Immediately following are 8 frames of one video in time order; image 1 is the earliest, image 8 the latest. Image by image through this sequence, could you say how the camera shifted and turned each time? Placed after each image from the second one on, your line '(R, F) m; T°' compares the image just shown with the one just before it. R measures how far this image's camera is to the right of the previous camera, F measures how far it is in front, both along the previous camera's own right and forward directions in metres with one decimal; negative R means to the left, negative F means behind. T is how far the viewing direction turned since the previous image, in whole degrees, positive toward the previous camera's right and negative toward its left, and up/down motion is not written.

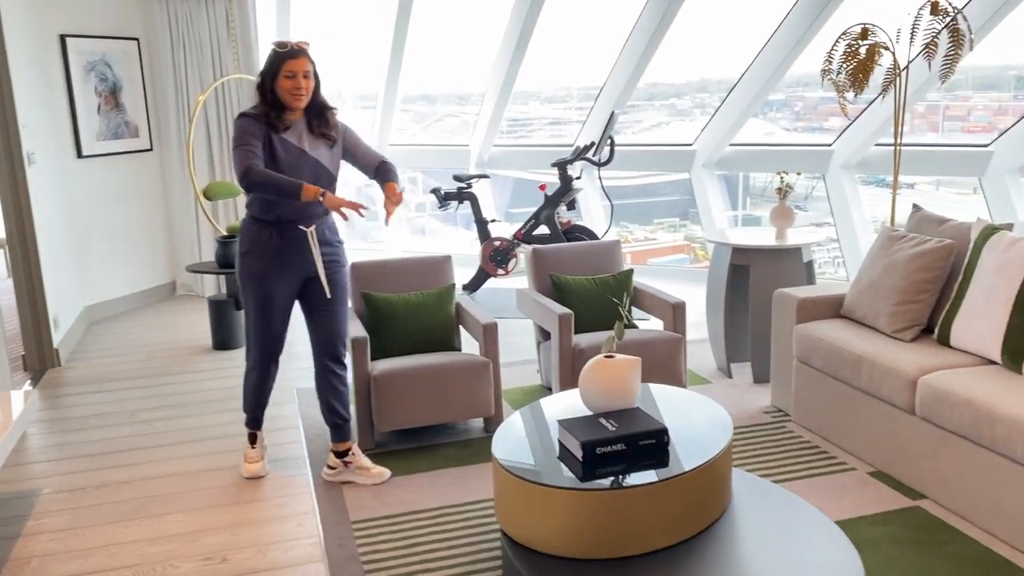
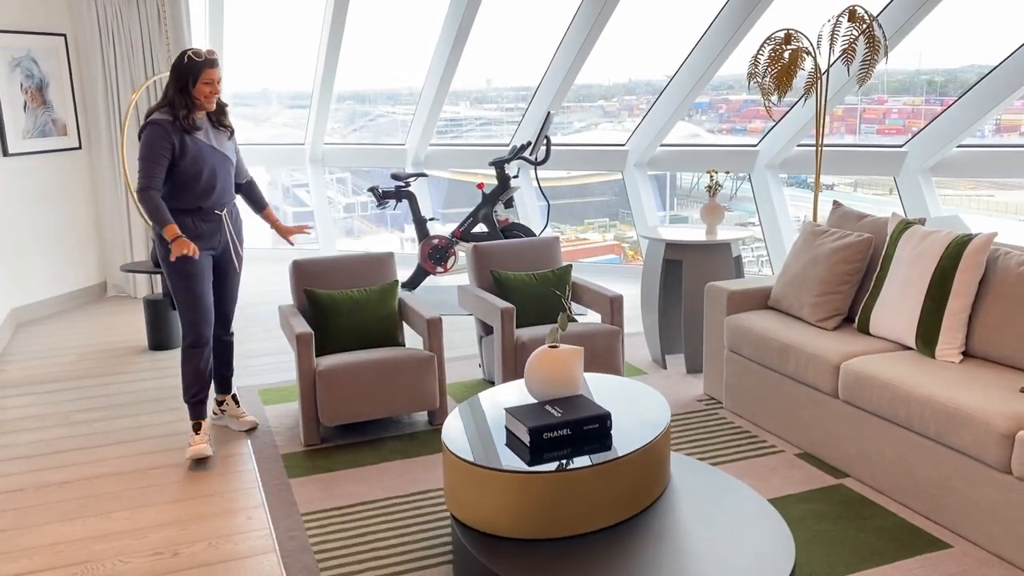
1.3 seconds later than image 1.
(-0.1, -0.1) m; +4°
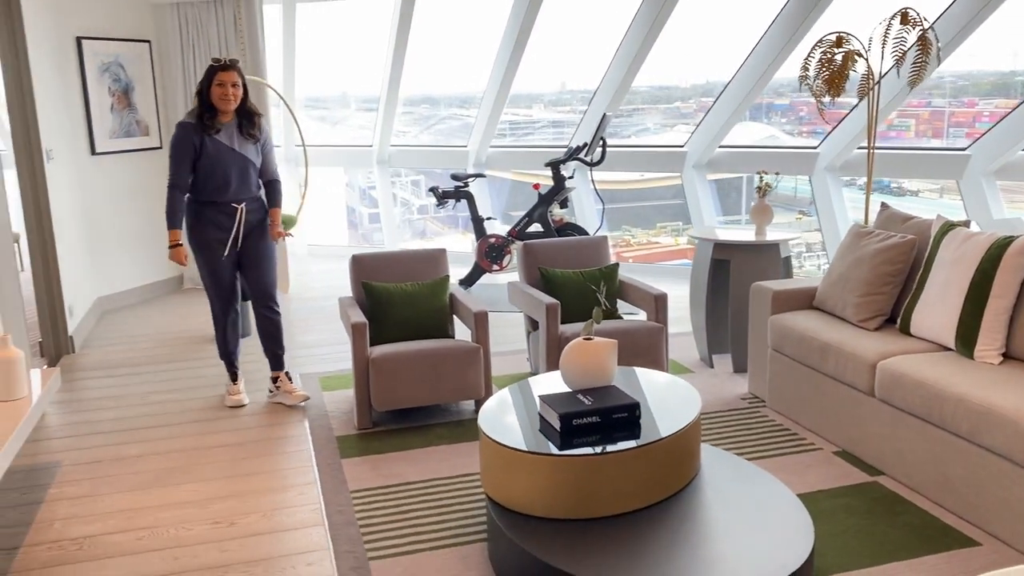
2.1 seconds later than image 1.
(+0.1, -0.1) m; -5°
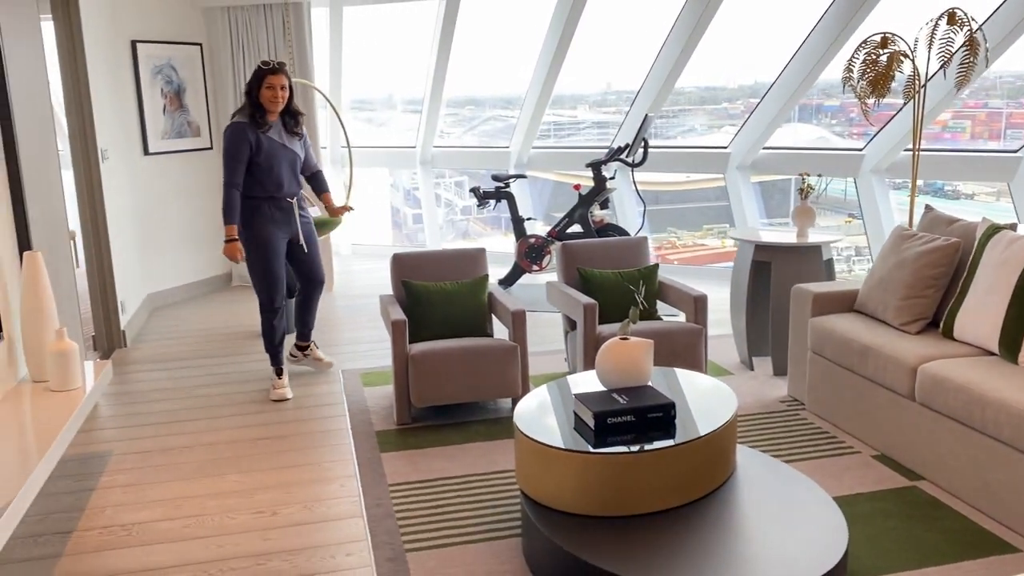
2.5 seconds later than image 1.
(0.0, 0.0) m; -3°
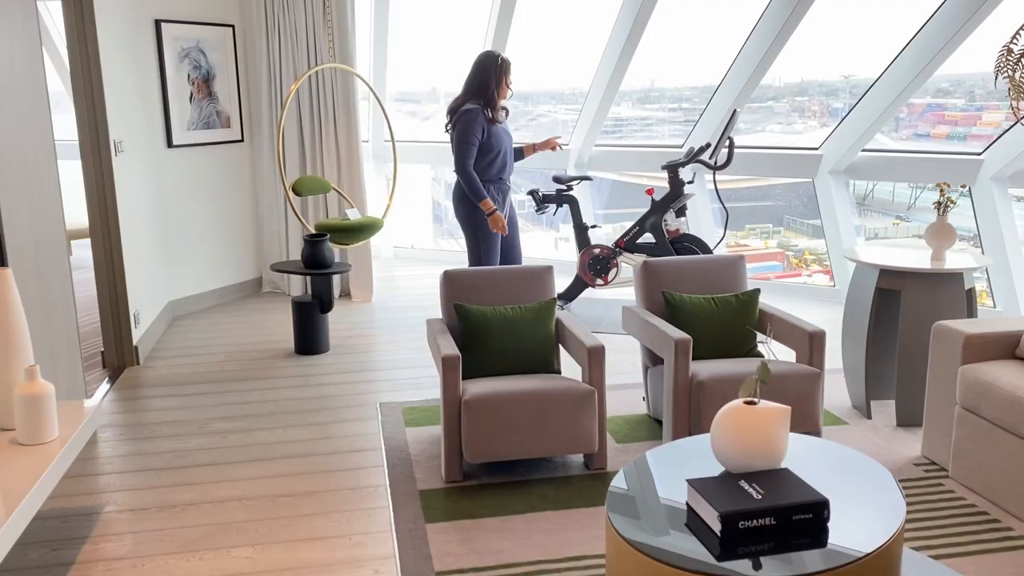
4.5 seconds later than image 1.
(-0.2, +0.8) m; -3°
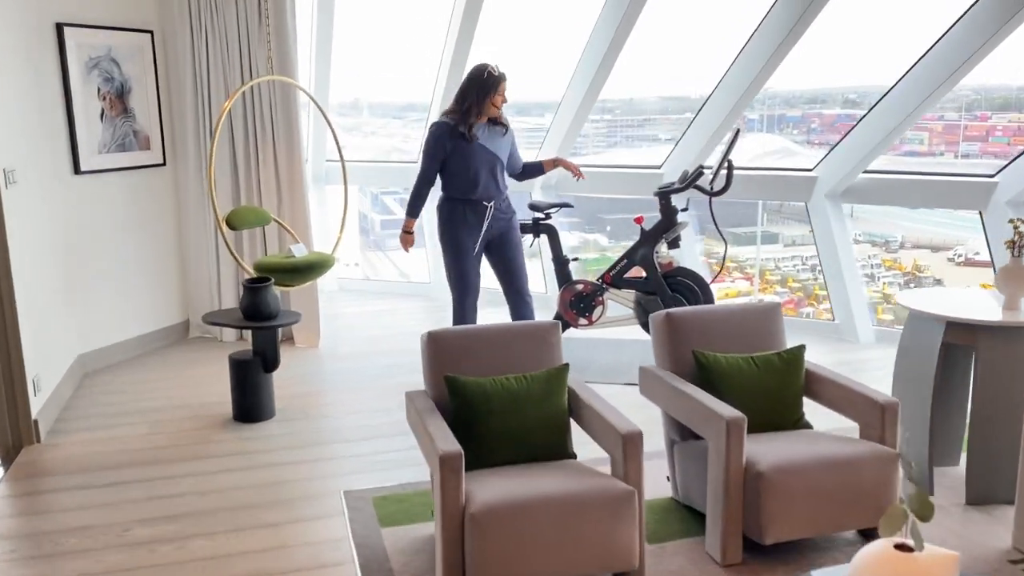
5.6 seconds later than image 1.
(-0.3, +0.7) m; +5°
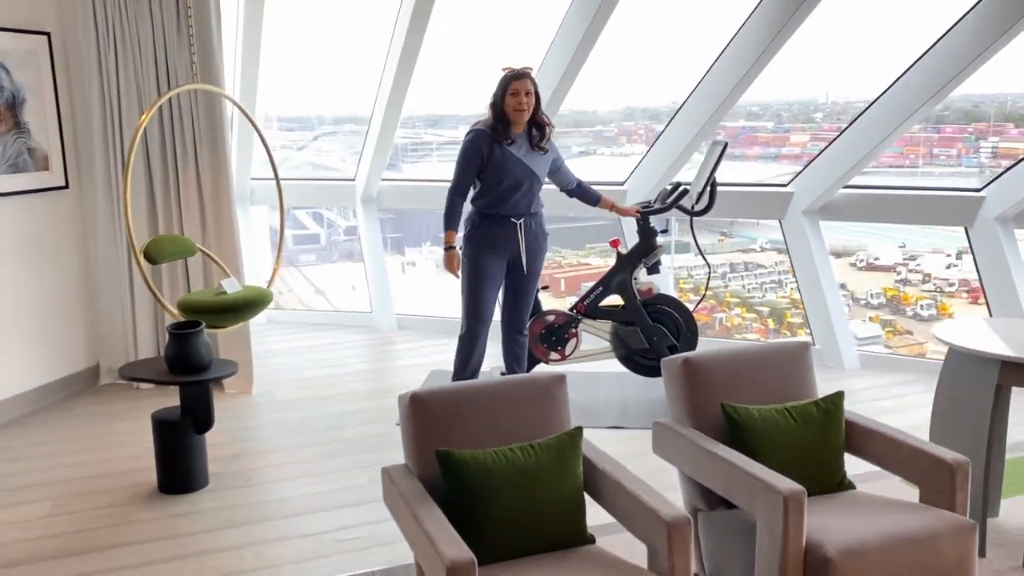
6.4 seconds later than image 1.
(-0.2, +0.6) m; +5°
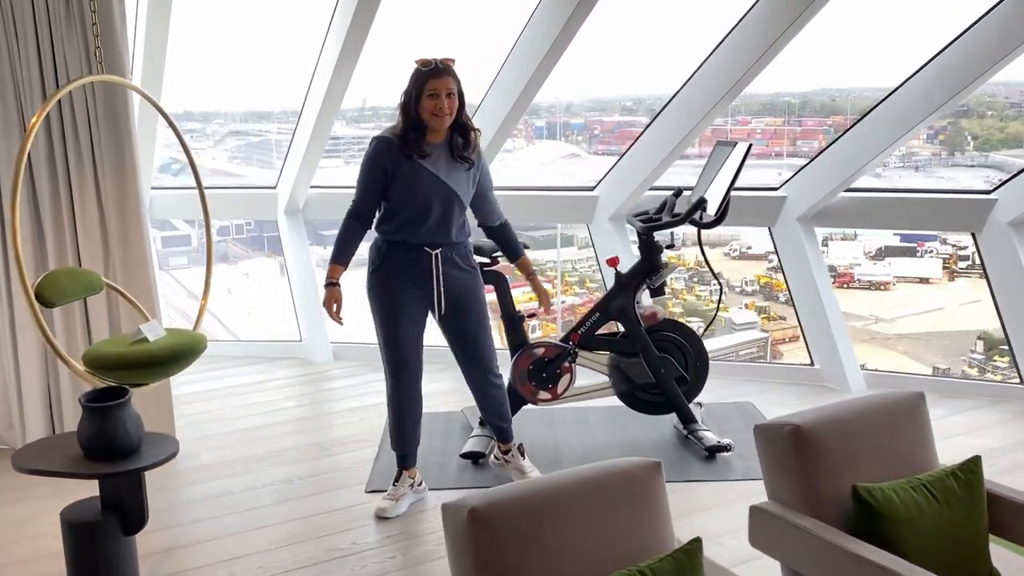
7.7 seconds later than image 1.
(-0.4, +0.8) m; +8°
